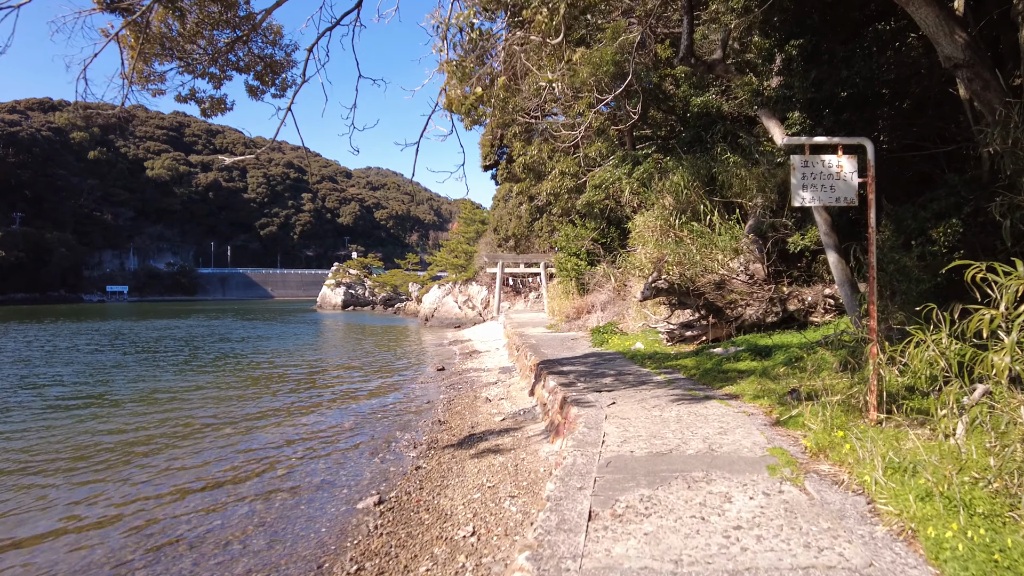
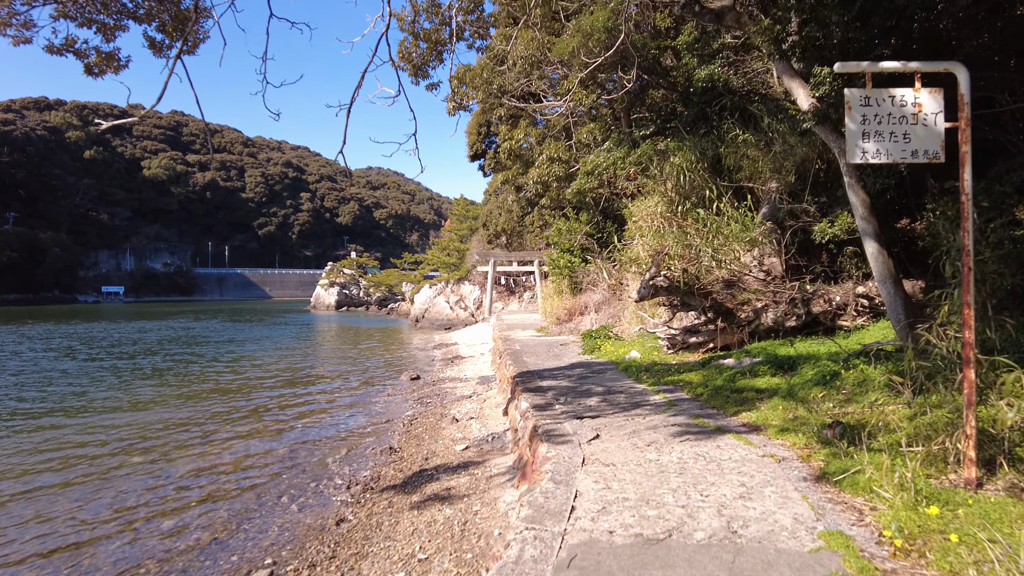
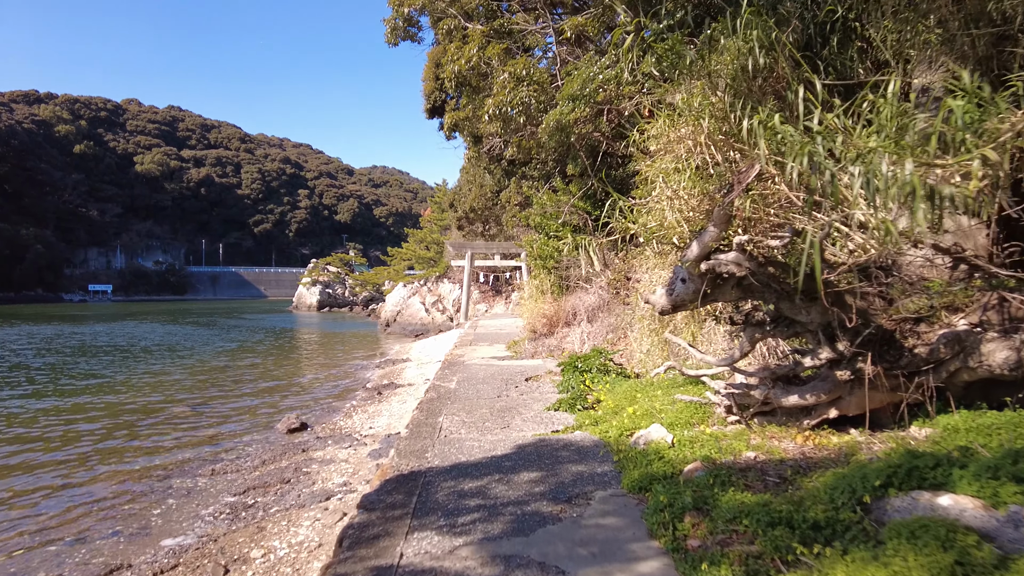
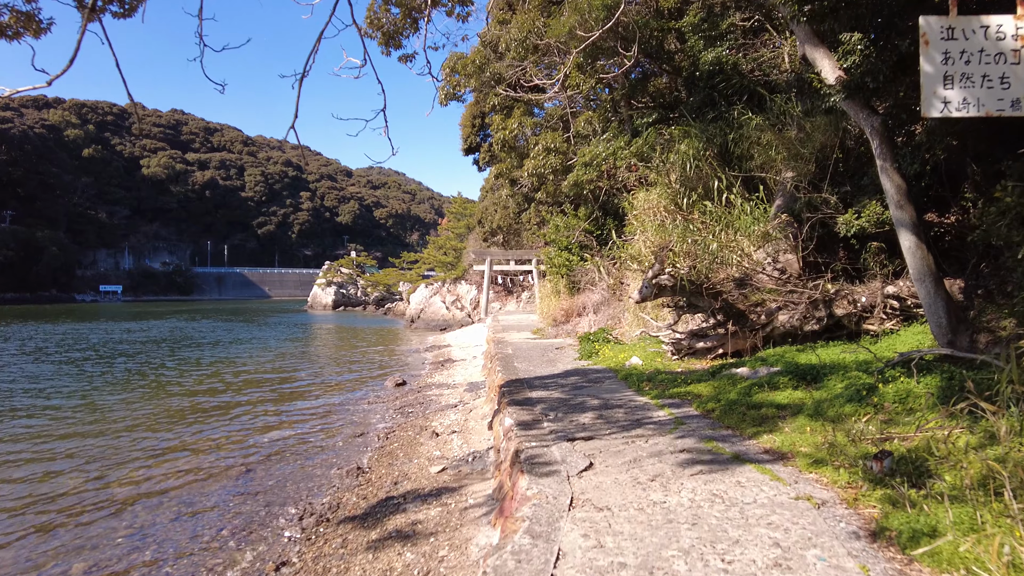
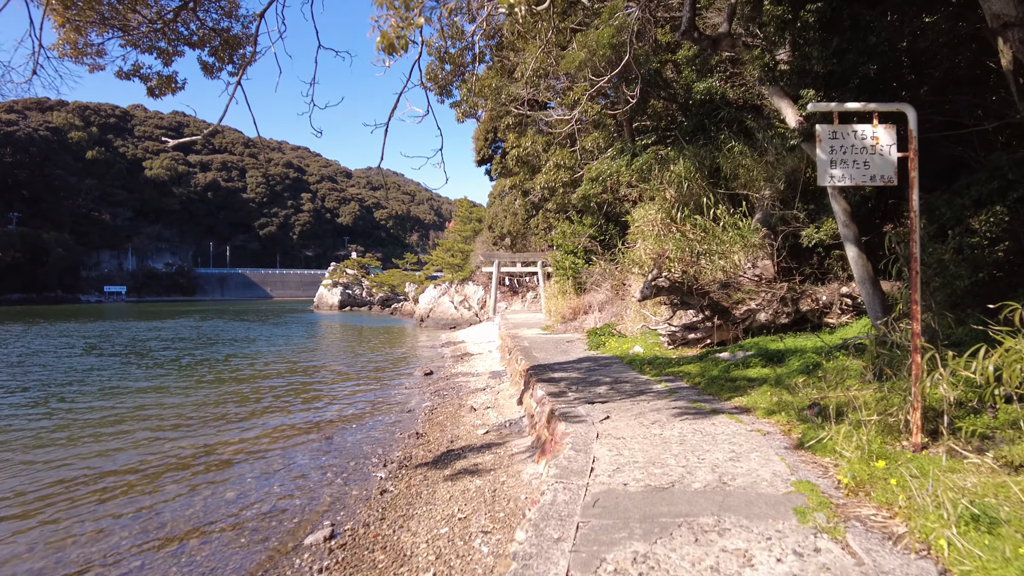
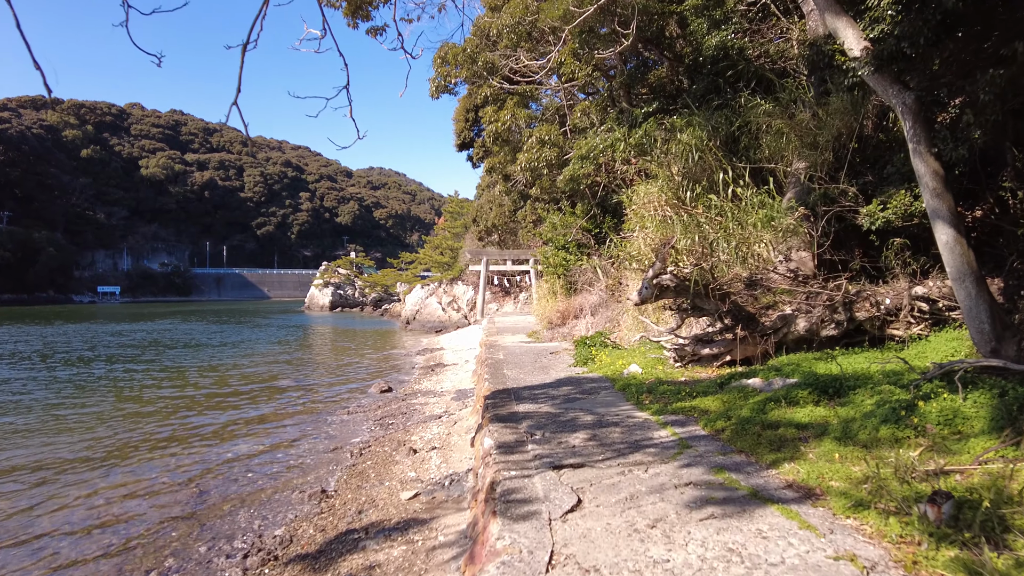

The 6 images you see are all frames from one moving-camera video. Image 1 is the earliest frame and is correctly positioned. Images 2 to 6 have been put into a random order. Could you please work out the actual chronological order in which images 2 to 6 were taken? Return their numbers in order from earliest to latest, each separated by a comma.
5, 2, 4, 6, 3
